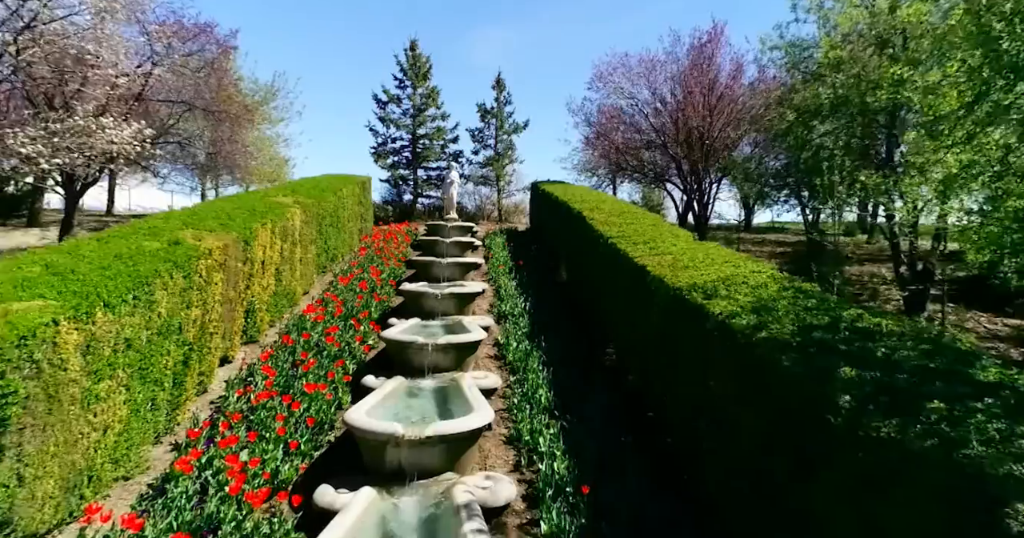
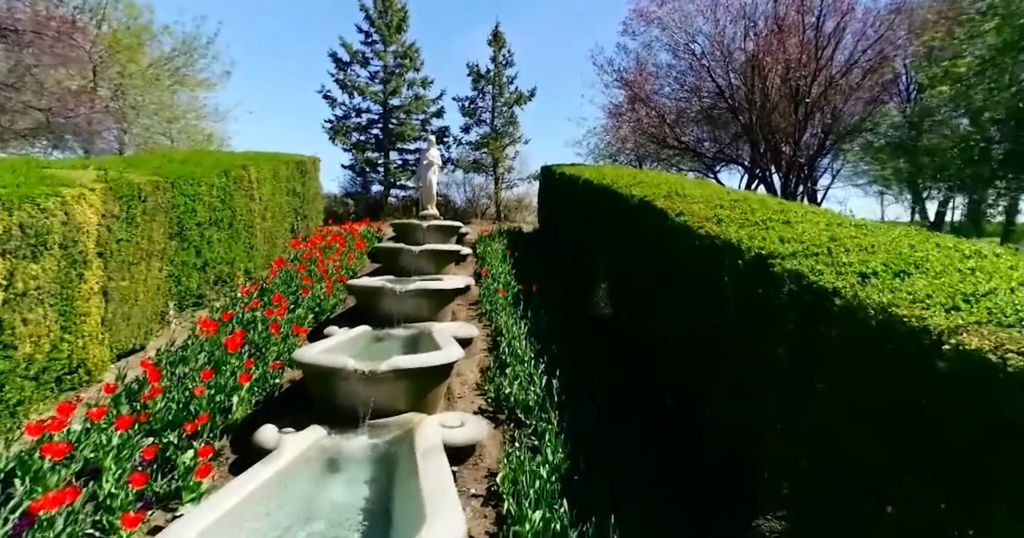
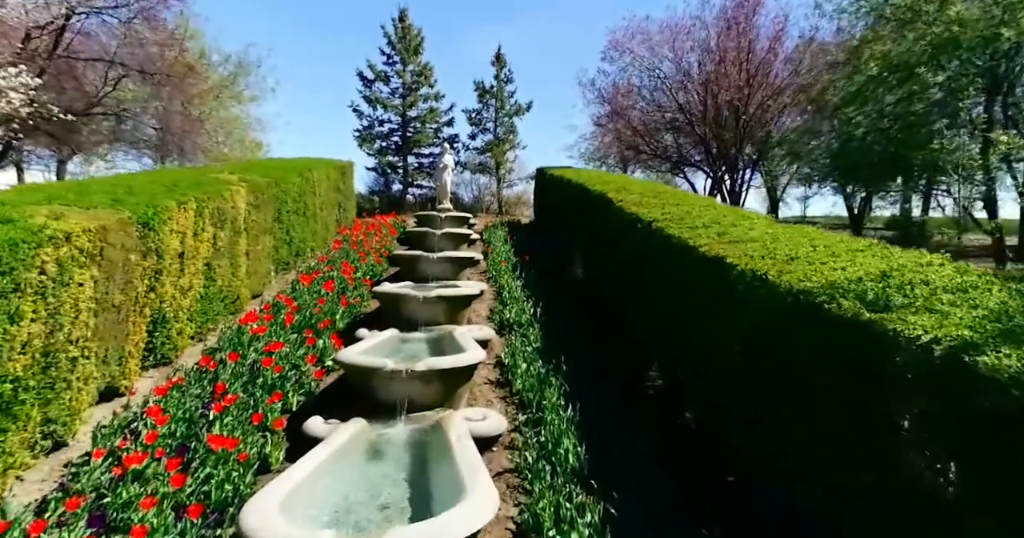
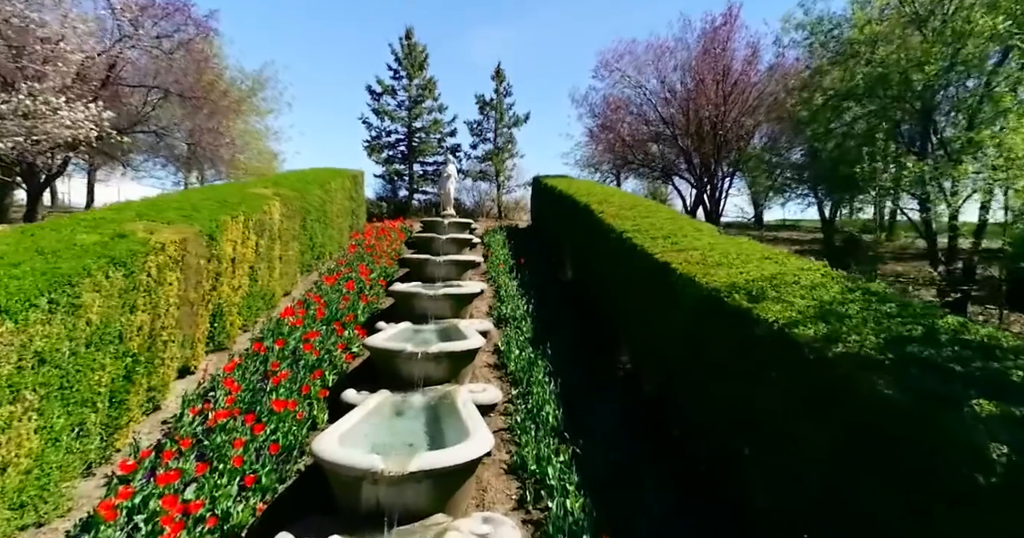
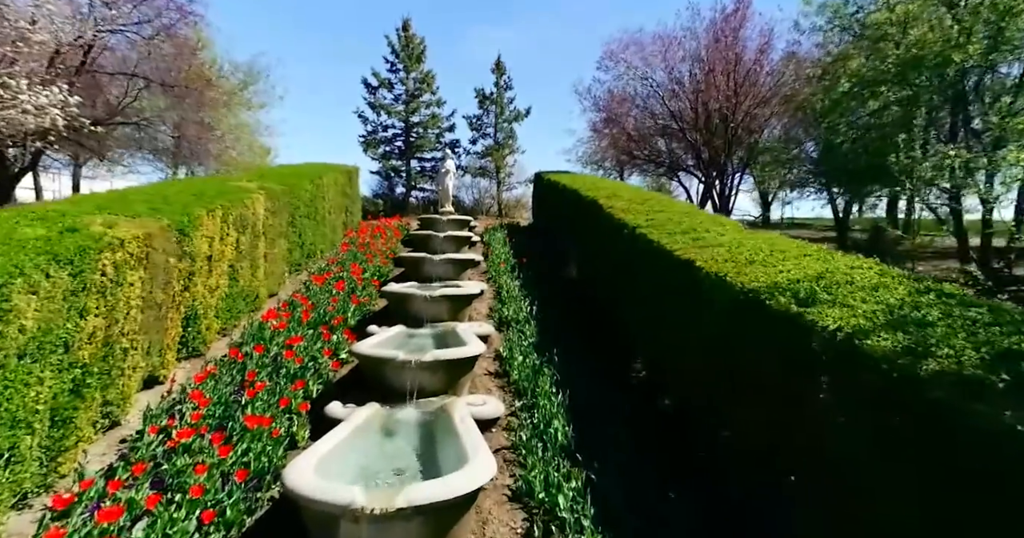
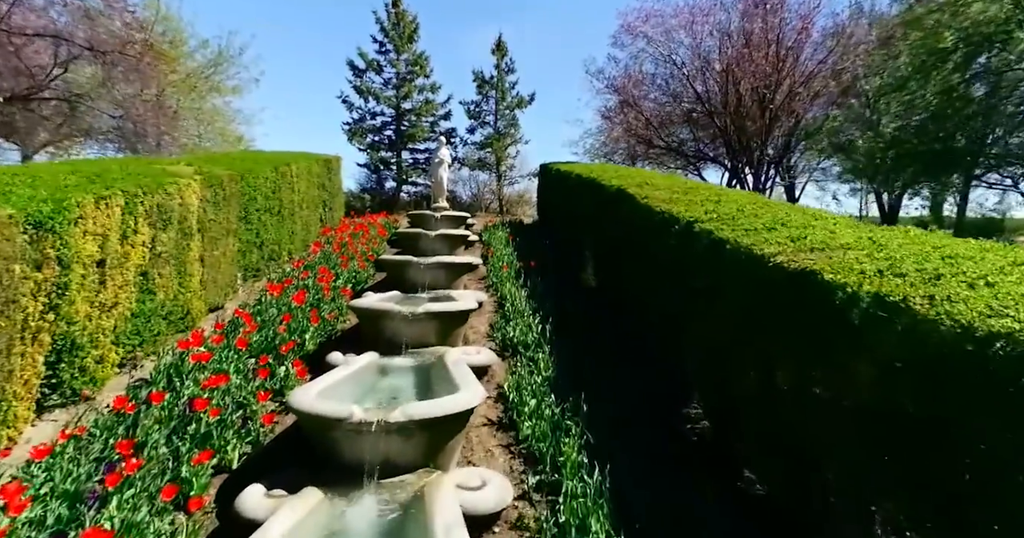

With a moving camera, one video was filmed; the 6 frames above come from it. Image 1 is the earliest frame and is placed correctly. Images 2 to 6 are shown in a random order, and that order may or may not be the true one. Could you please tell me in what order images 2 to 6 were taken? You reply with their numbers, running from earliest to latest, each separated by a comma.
4, 5, 3, 6, 2
